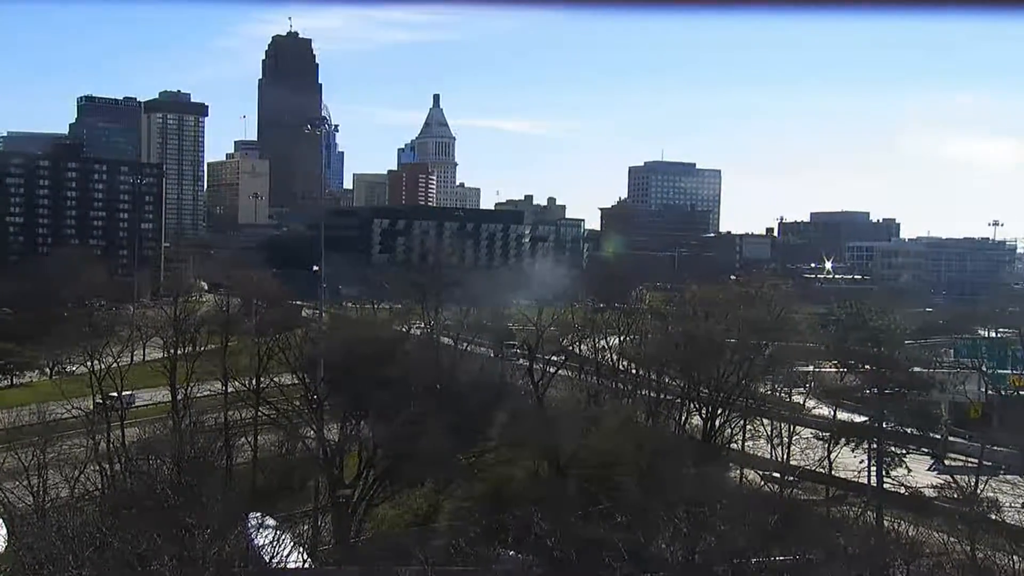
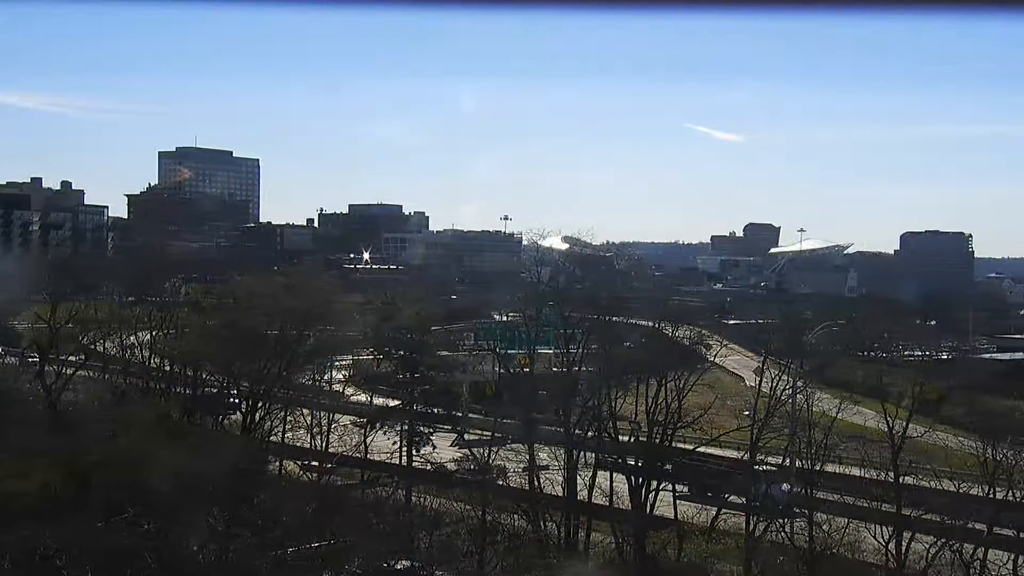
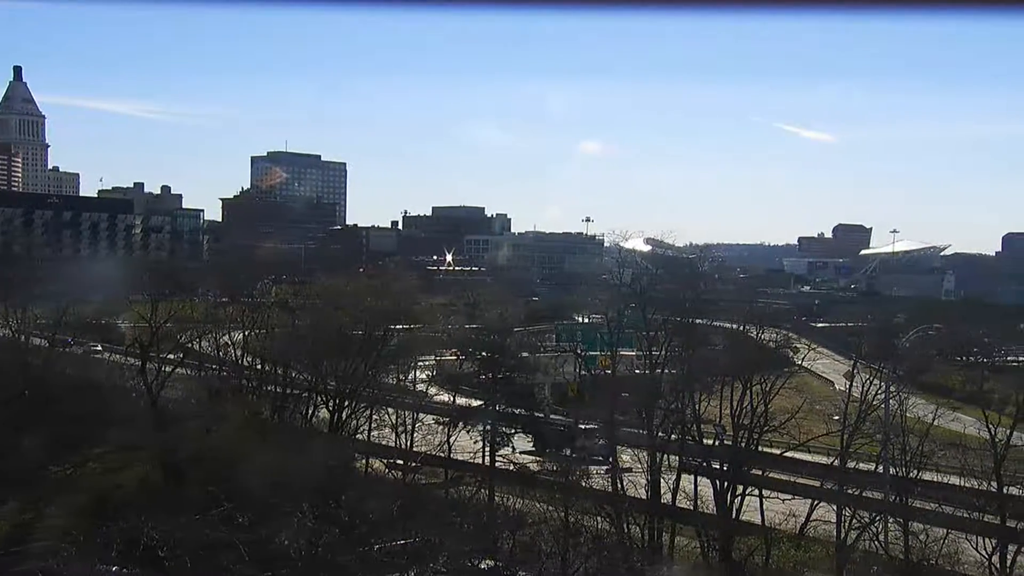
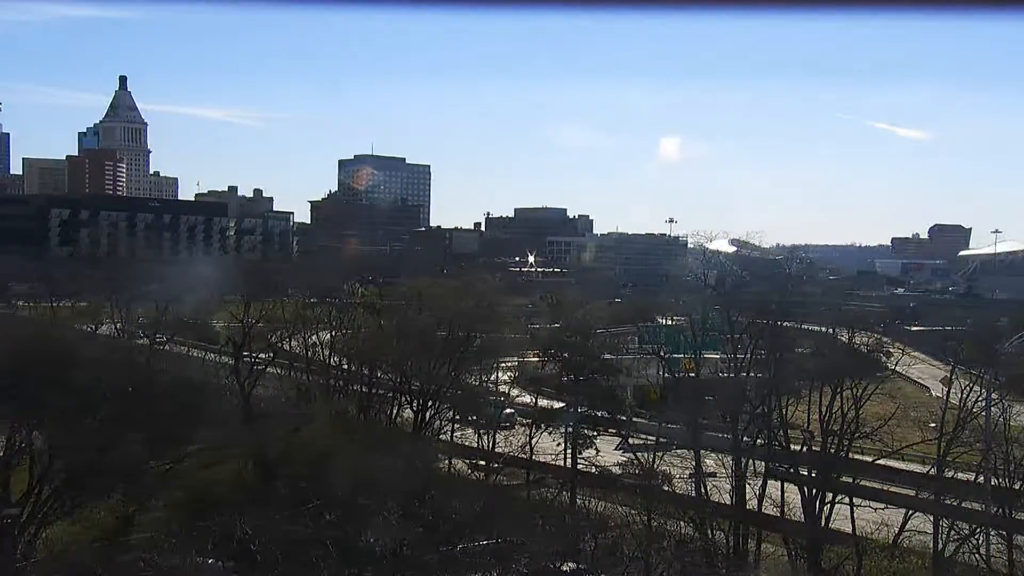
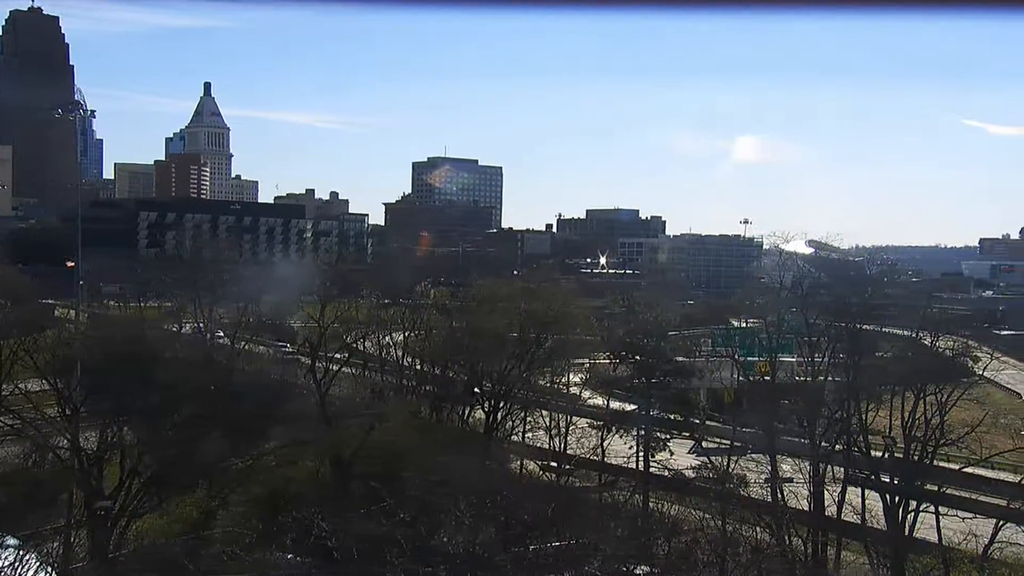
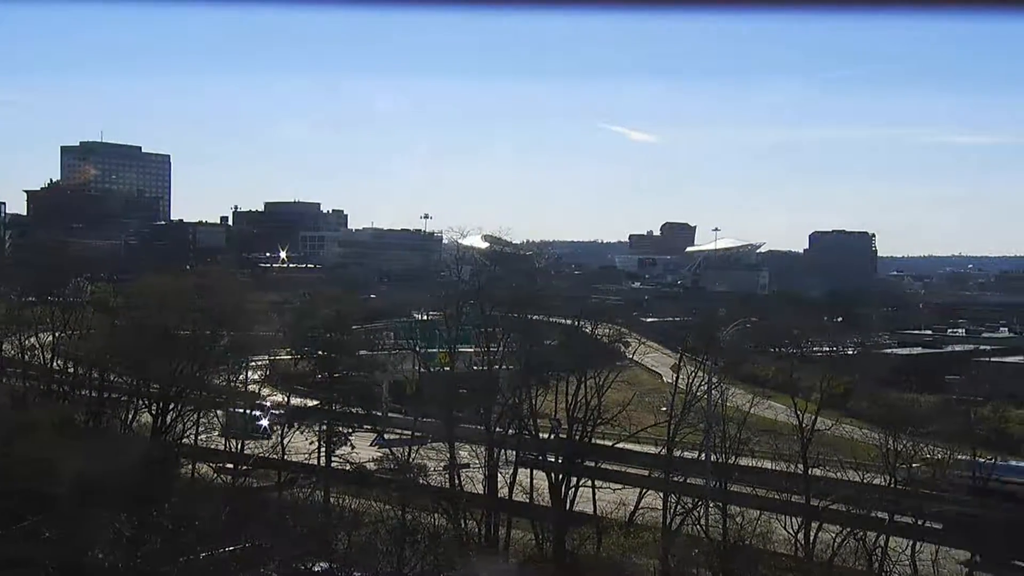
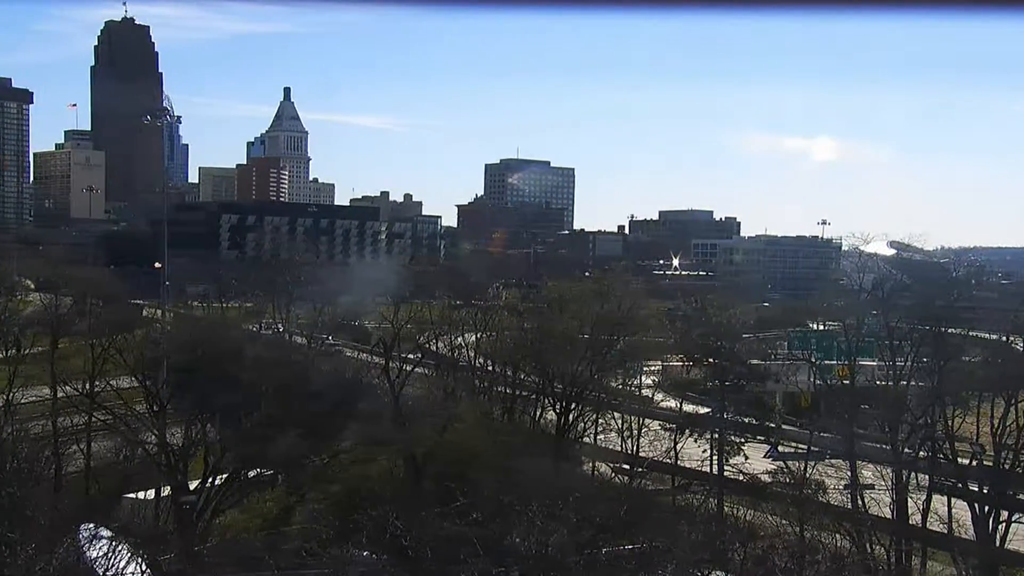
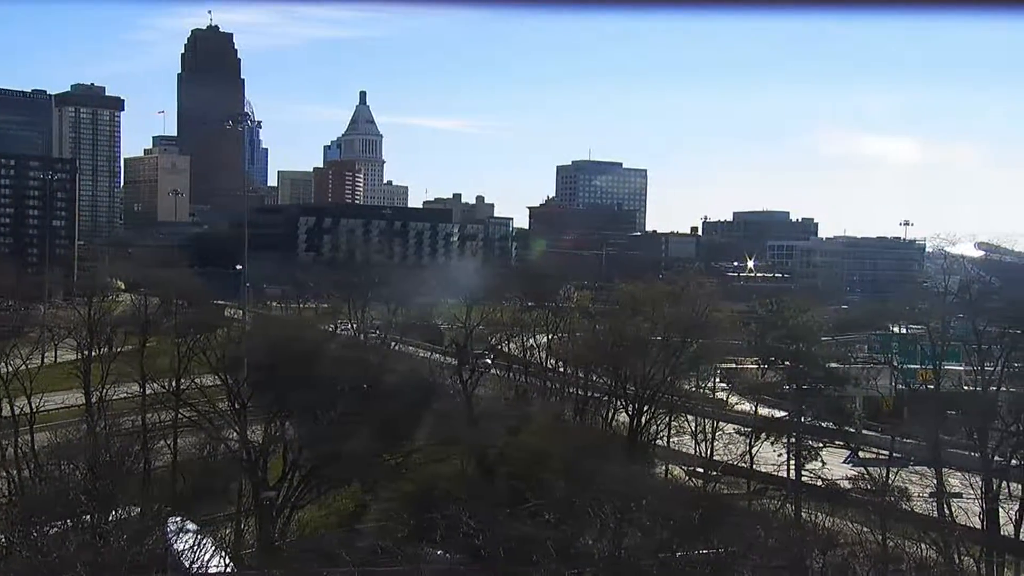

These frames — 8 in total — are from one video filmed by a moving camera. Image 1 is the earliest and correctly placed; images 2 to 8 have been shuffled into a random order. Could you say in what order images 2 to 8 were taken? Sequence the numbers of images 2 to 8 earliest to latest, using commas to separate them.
8, 7, 5, 4, 3, 2, 6
